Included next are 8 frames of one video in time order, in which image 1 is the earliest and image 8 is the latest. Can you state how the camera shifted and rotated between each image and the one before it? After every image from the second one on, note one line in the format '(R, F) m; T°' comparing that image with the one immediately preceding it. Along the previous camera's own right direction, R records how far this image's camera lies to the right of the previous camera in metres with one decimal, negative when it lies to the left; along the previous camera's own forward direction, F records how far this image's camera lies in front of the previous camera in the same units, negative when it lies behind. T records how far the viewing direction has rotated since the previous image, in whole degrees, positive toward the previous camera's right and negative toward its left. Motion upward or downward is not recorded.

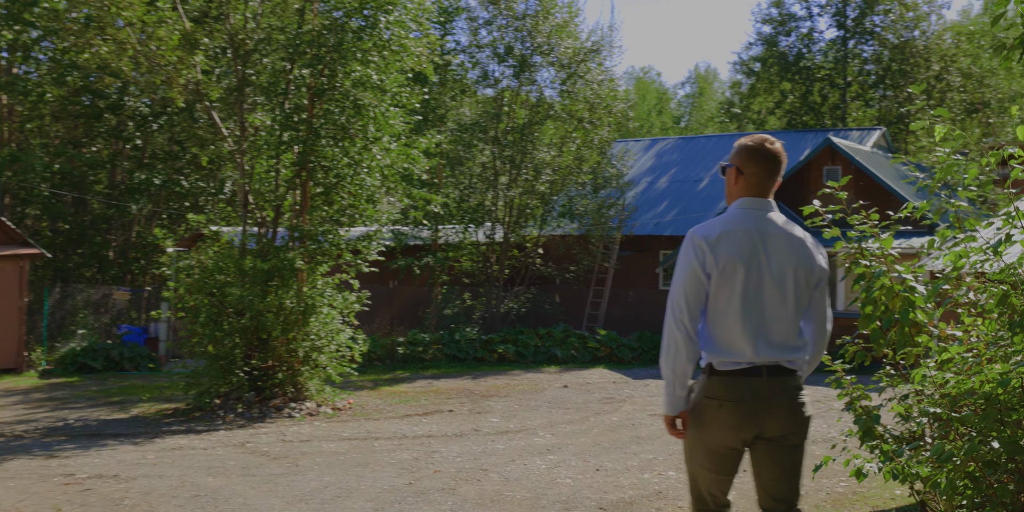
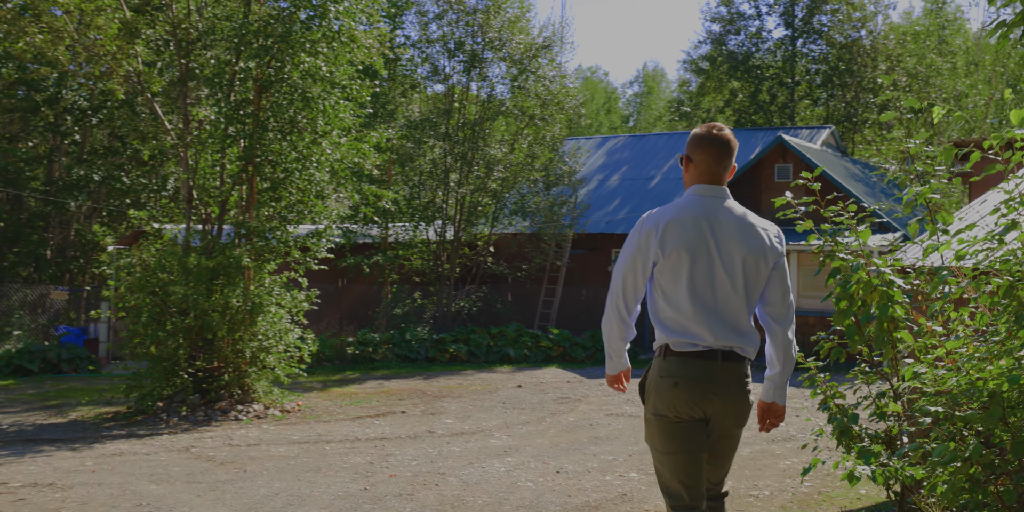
(-0.1, +0.2) m; +3°
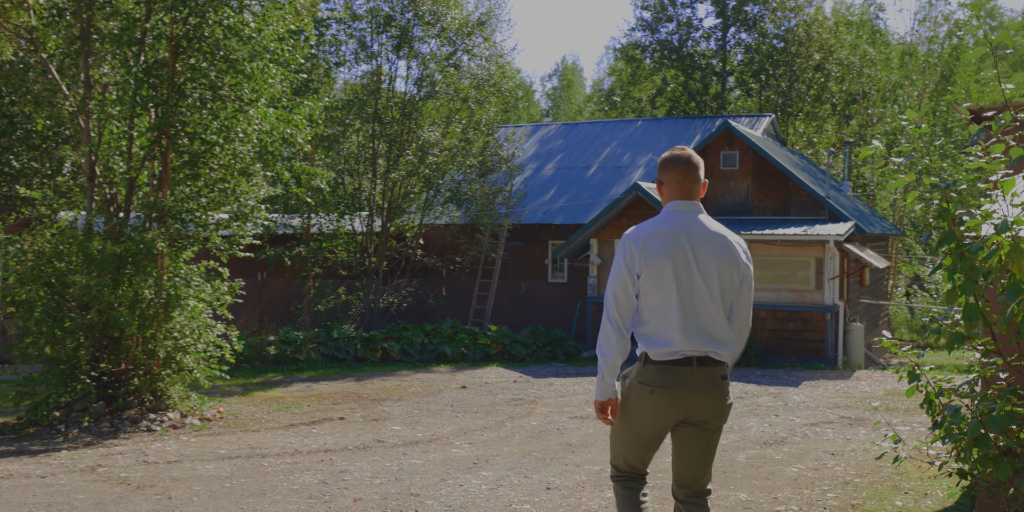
(-0.4, +1.2) m; +5°
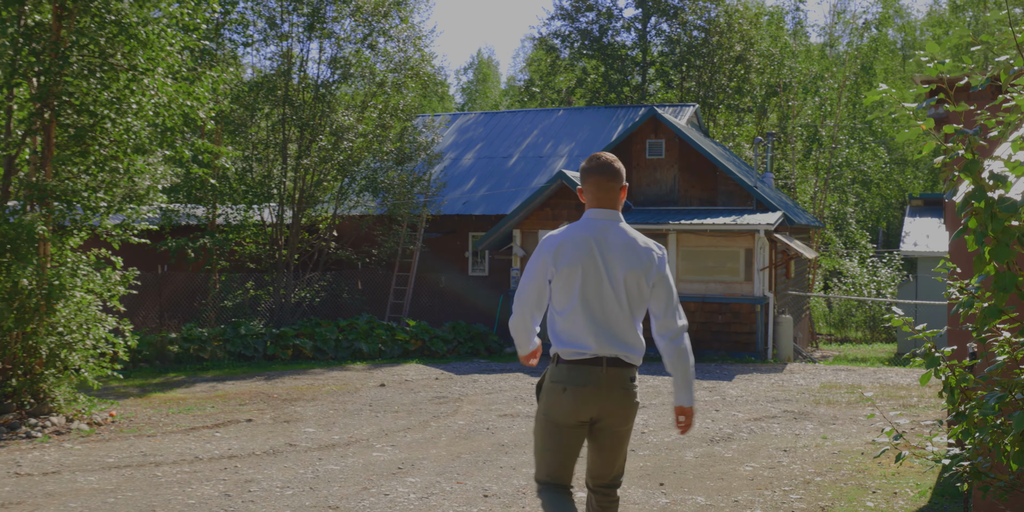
(-0.1, +0.7) m; +5°
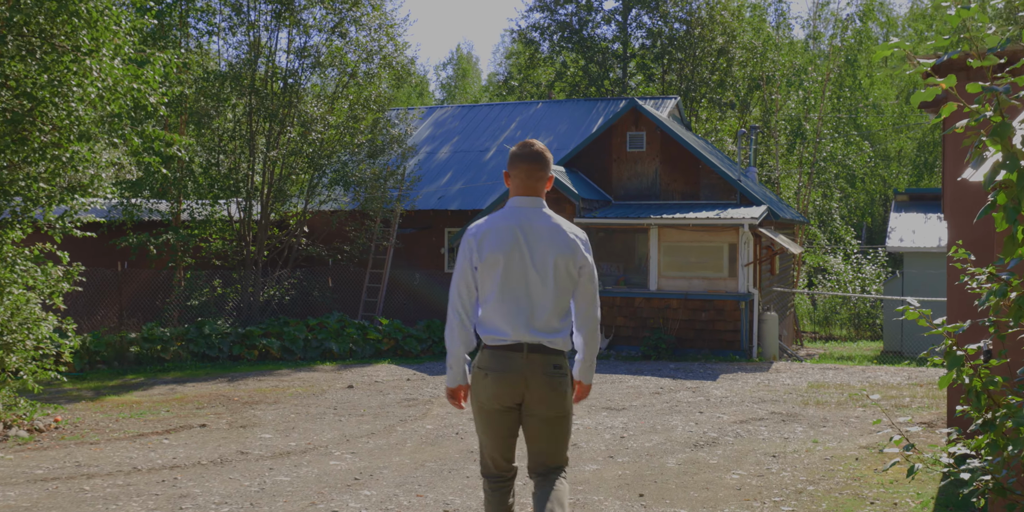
(+0.1, +0.5) m; +1°
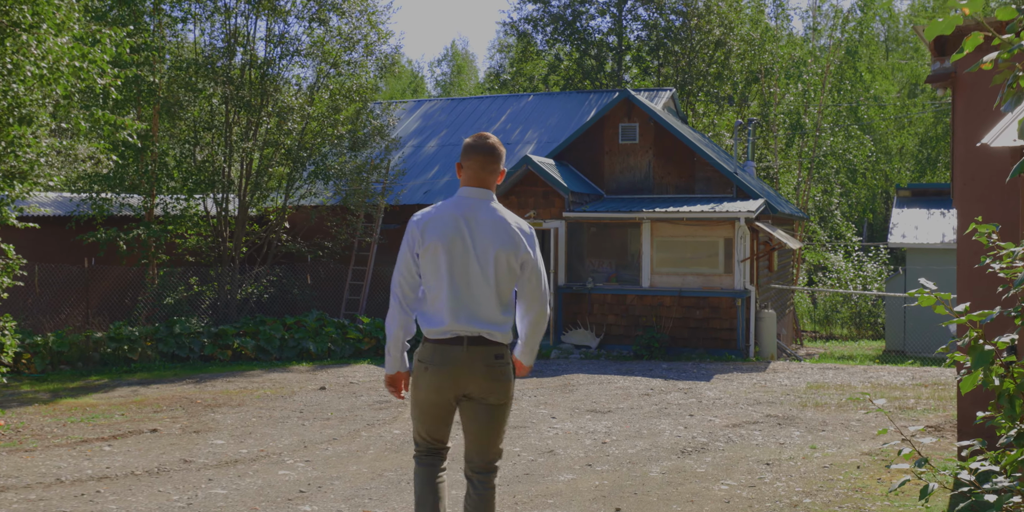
(+0.2, +0.6) m; 0°
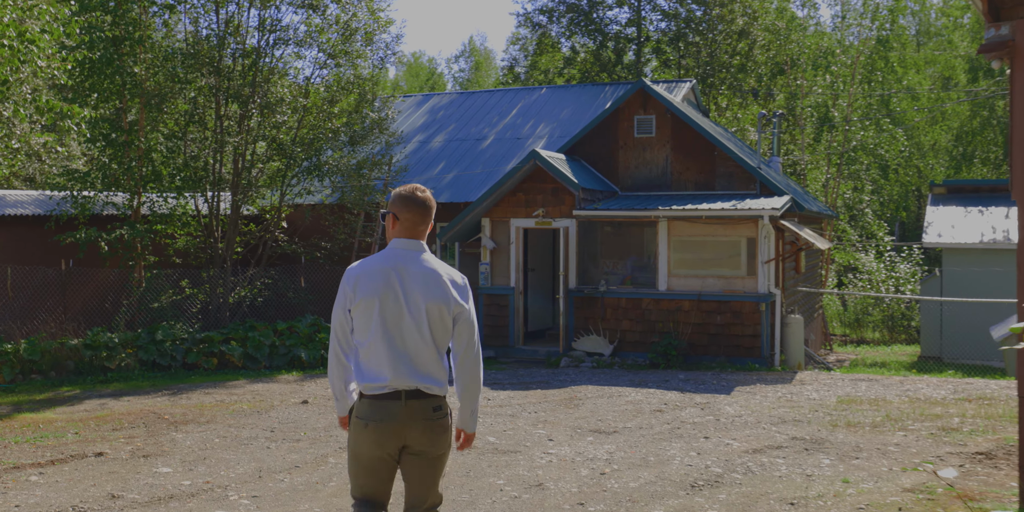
(+0.2, +0.9) m; -1°
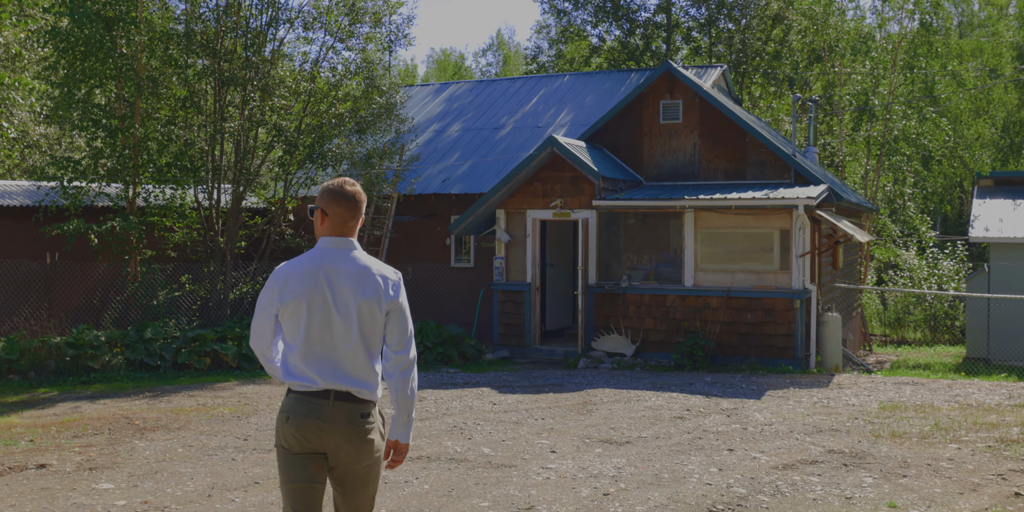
(+0.2, +0.9) m; -2°
